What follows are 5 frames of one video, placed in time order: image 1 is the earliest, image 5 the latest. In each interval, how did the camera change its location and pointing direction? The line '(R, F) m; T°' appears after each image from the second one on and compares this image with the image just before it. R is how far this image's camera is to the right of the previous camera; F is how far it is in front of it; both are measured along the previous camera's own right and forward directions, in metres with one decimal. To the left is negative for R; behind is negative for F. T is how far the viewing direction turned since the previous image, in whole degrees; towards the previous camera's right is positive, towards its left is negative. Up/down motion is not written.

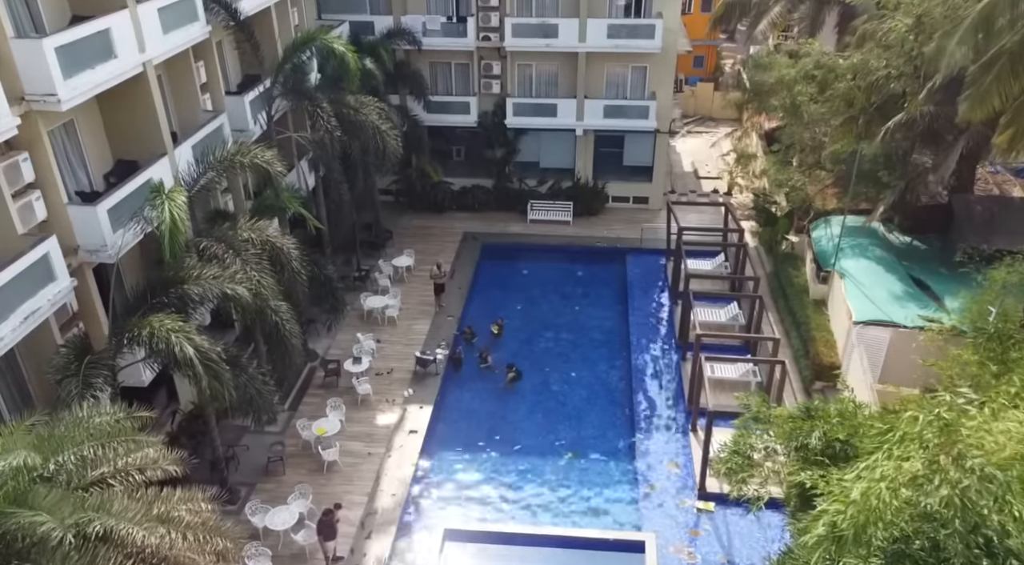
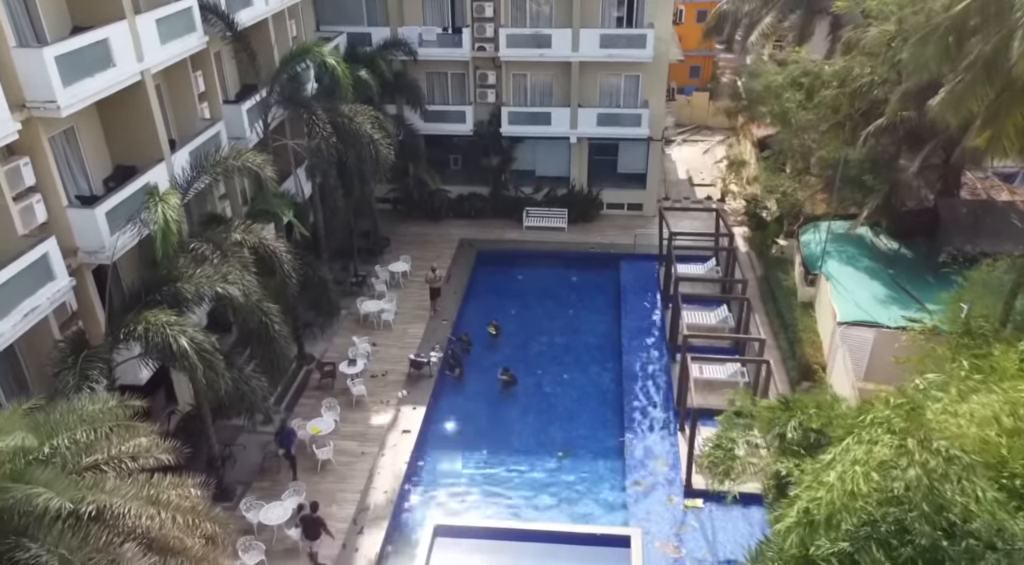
(+0.3, -0.4) m; 0°
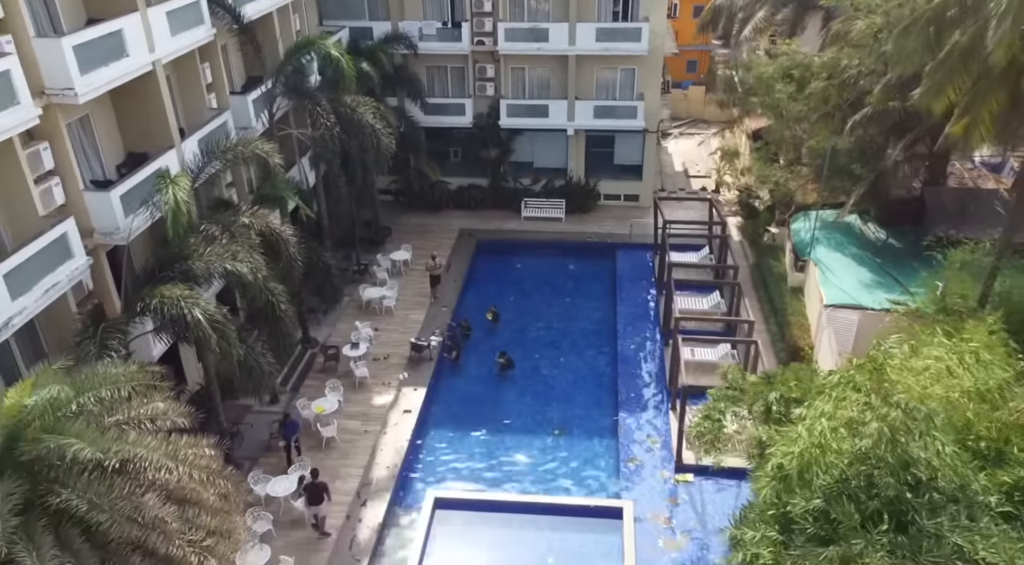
(+0.1, -0.6) m; 0°
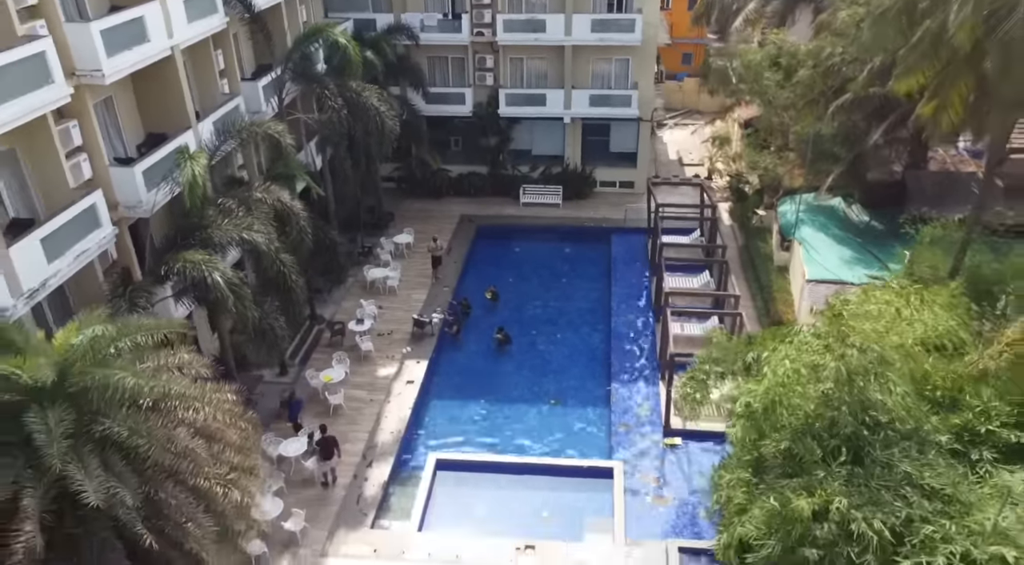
(+0.1, -0.9) m; 0°
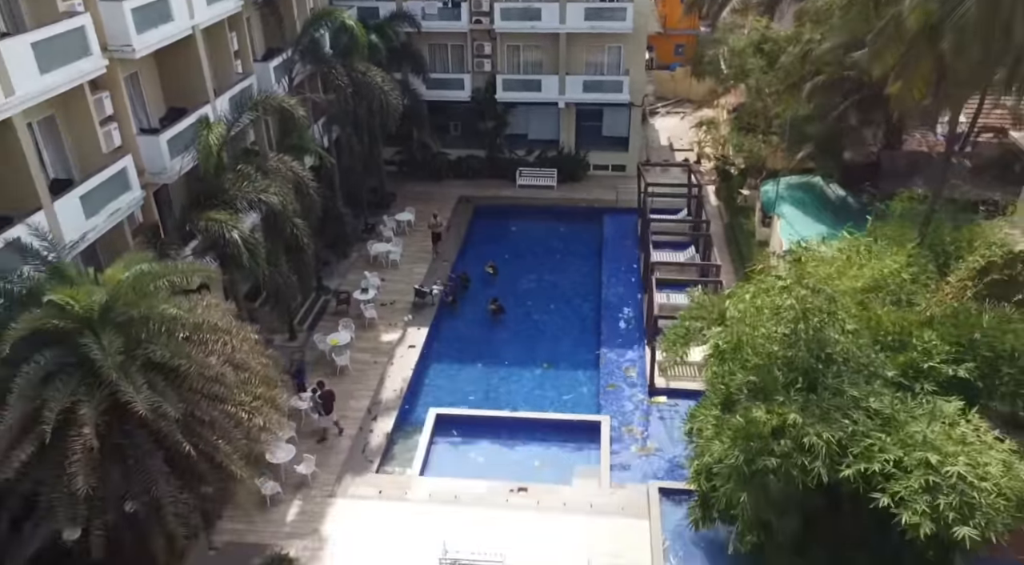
(0.0, -1.2) m; 0°
